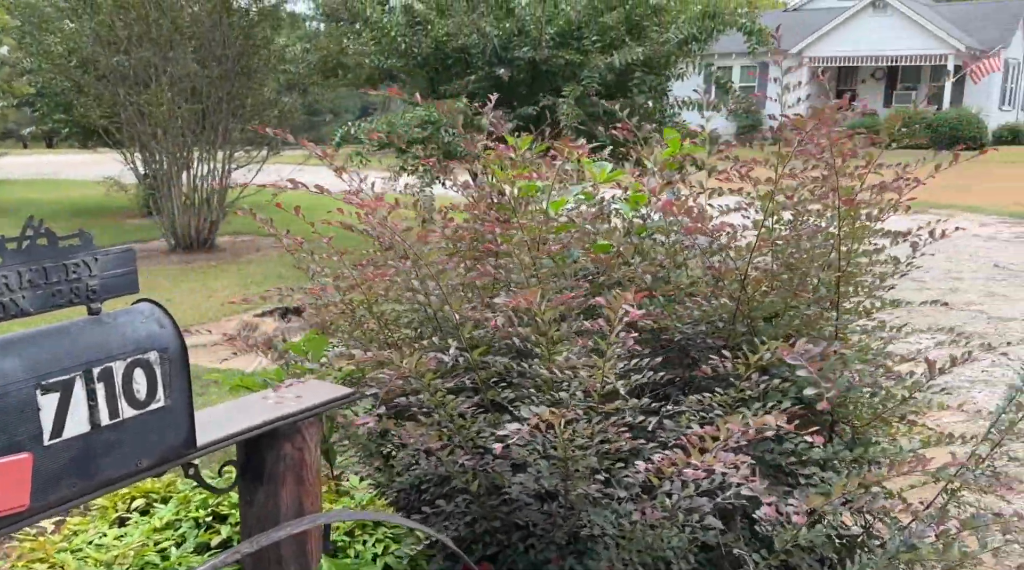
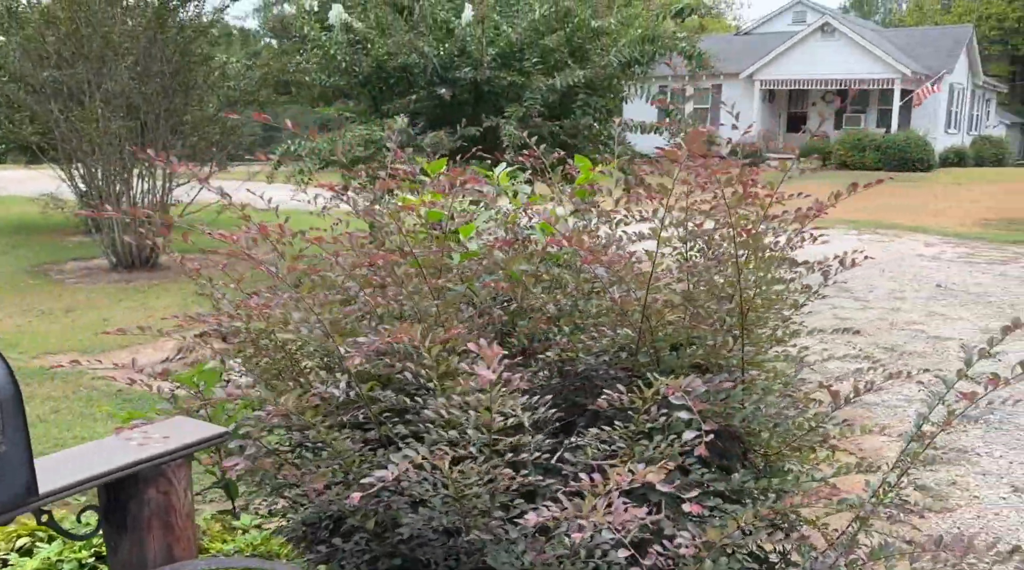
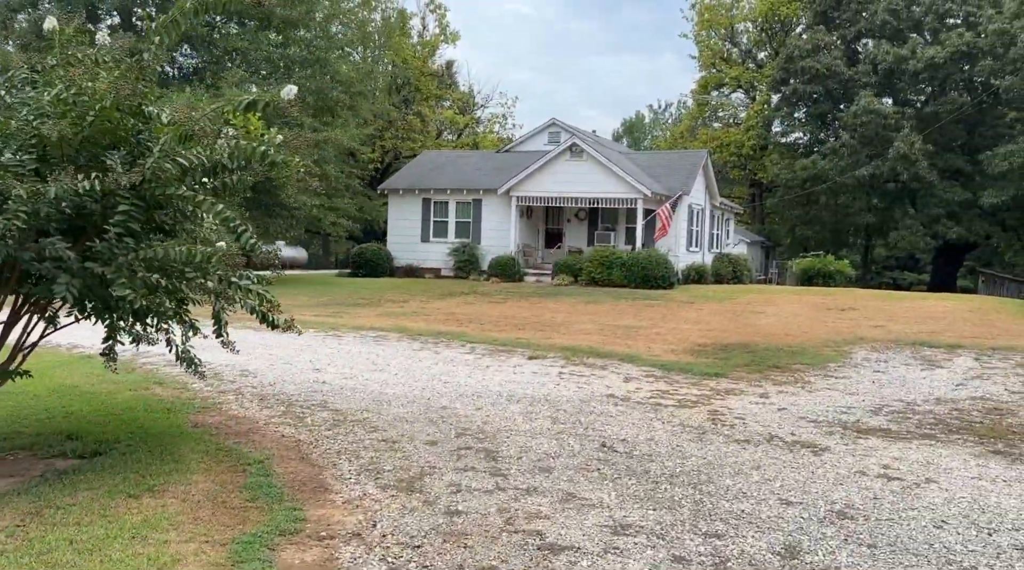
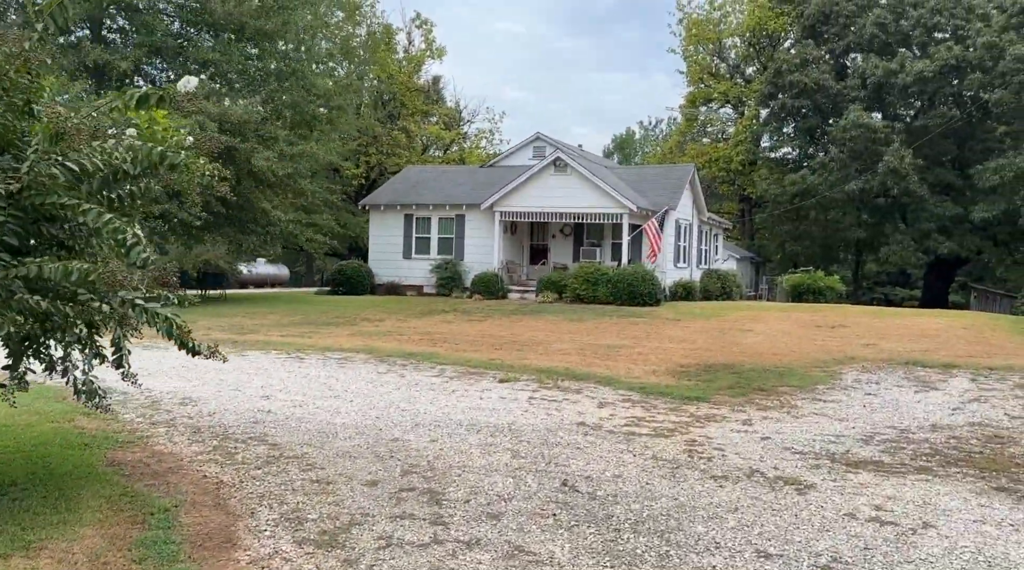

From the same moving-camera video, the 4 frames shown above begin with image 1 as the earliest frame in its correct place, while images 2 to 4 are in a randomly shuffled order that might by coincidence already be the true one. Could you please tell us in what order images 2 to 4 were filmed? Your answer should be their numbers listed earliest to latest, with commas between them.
2, 3, 4
